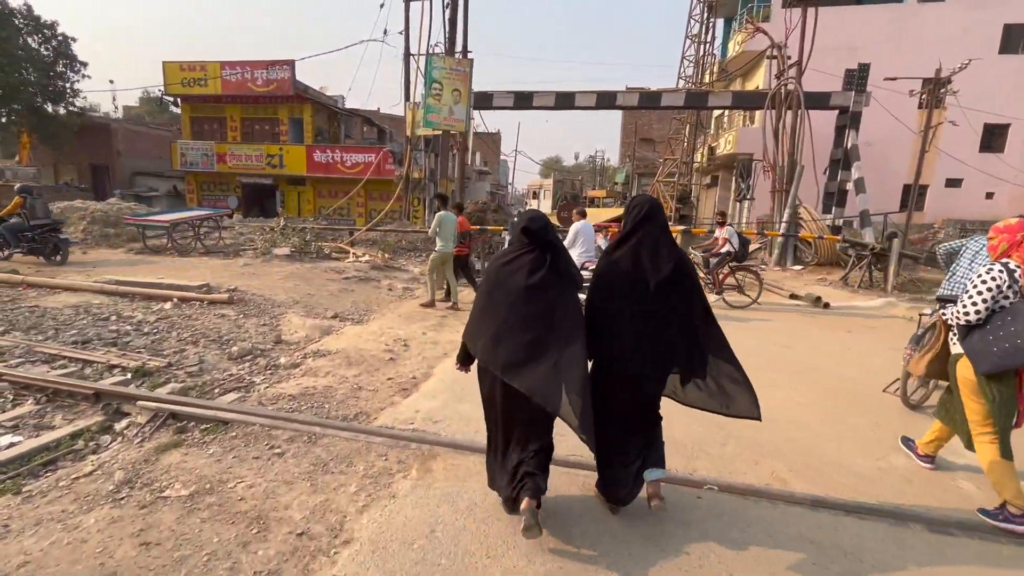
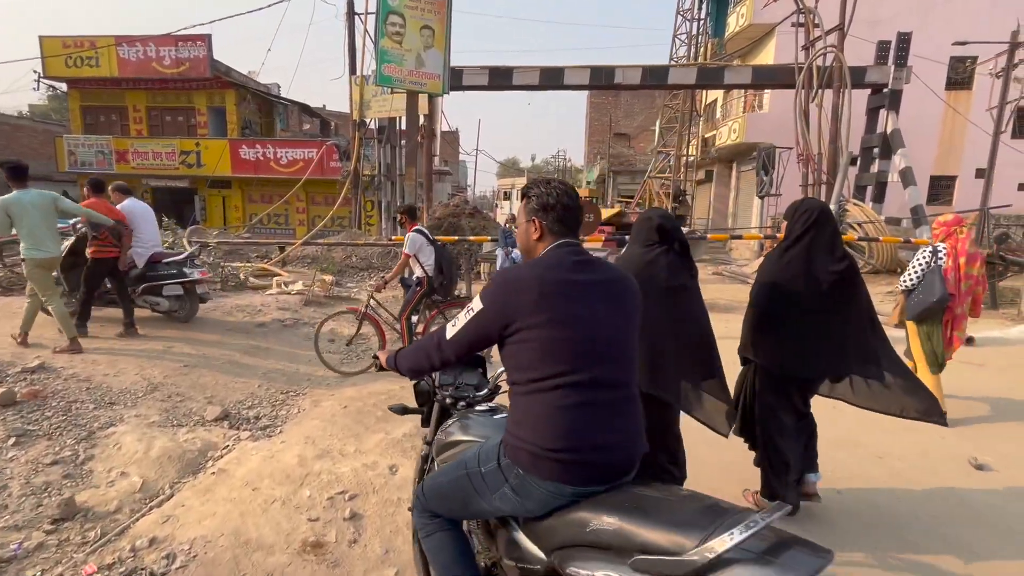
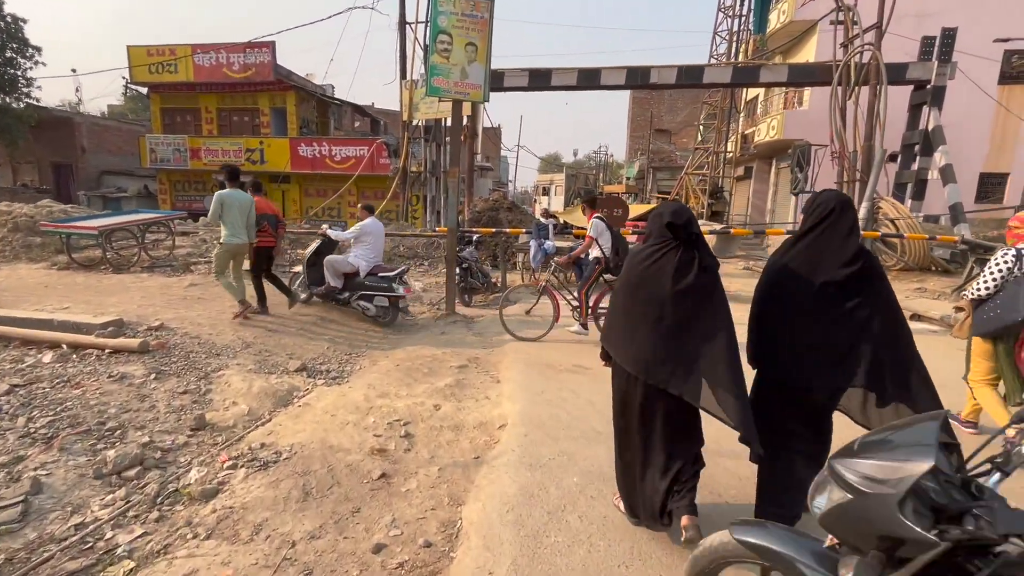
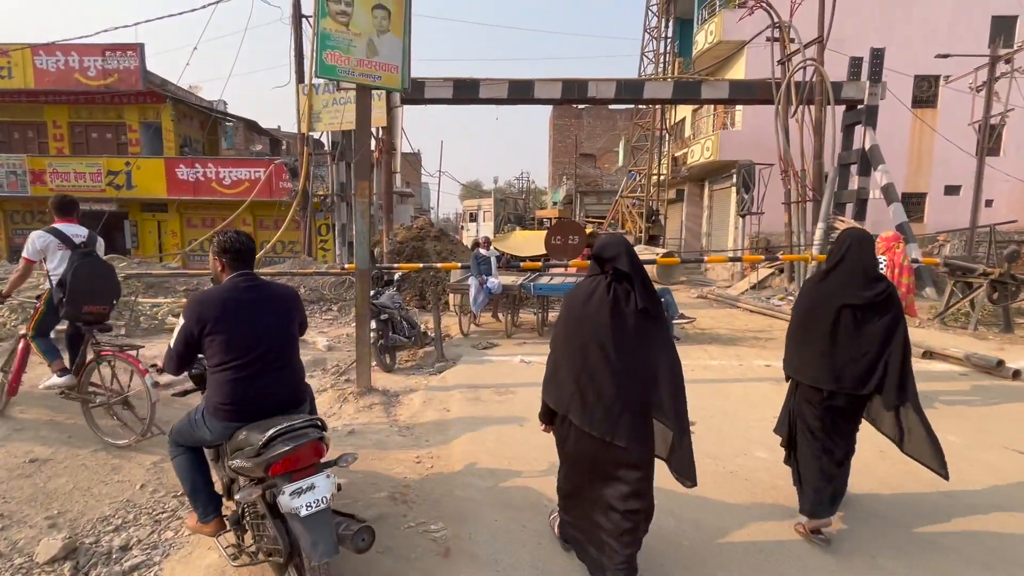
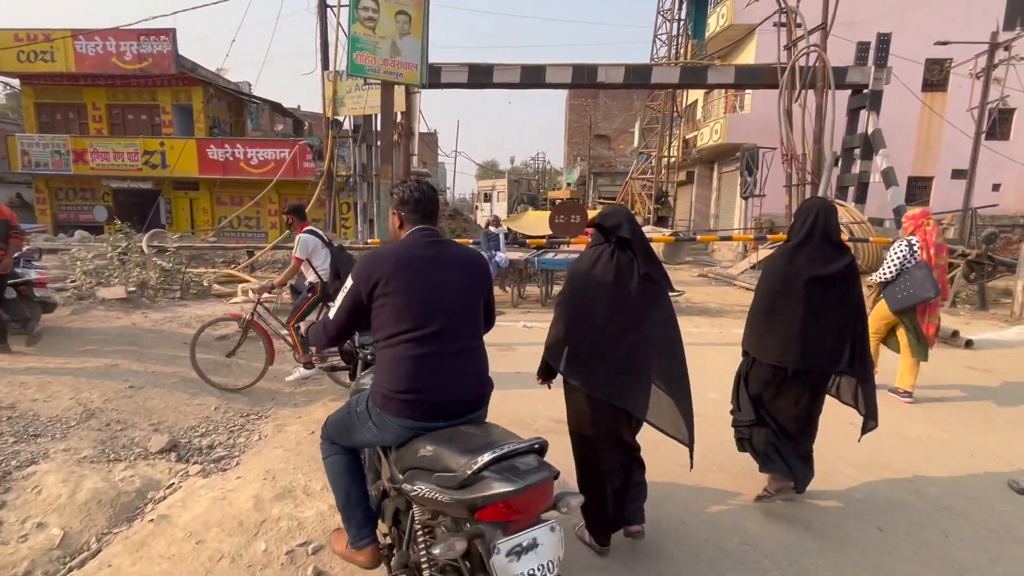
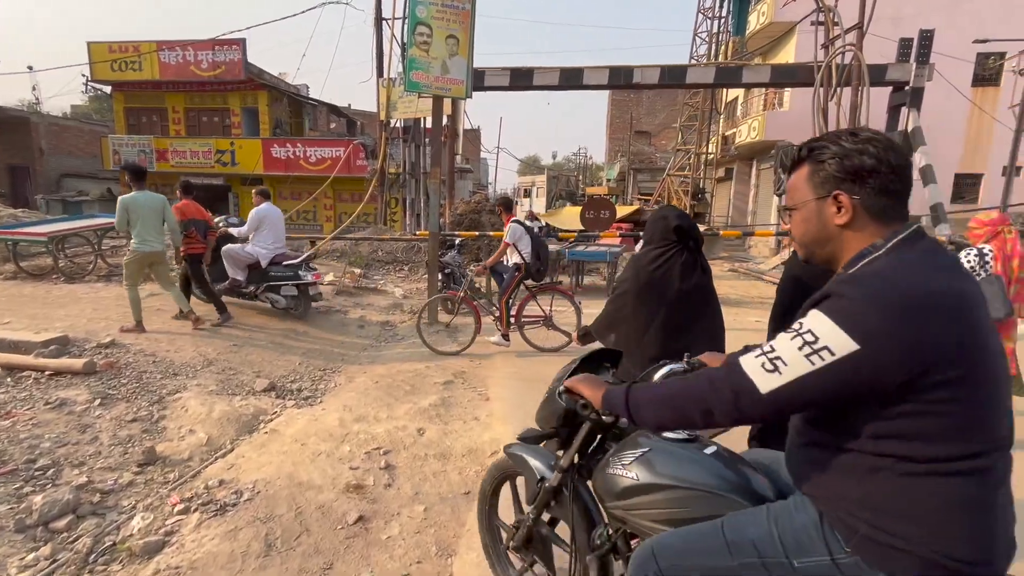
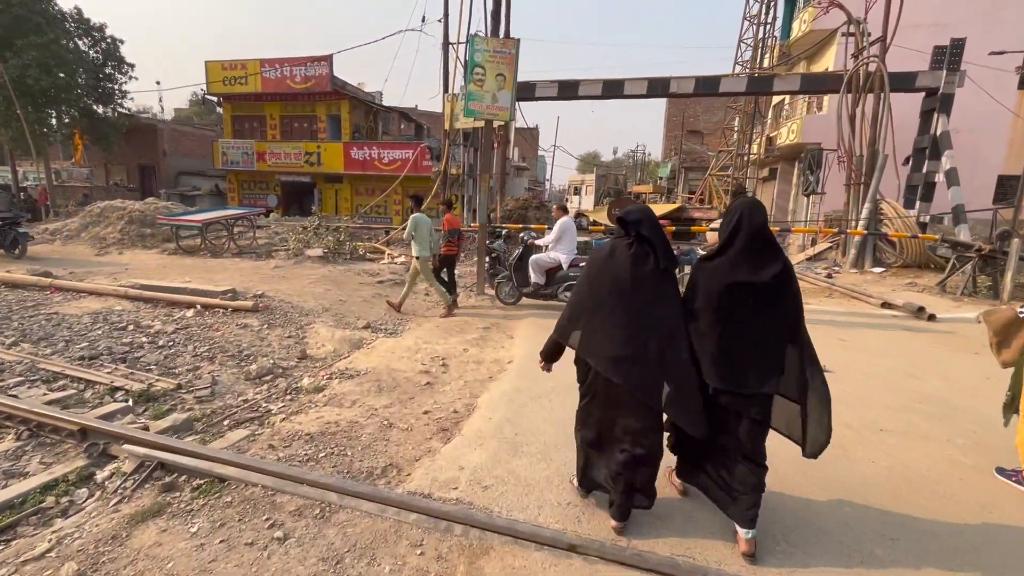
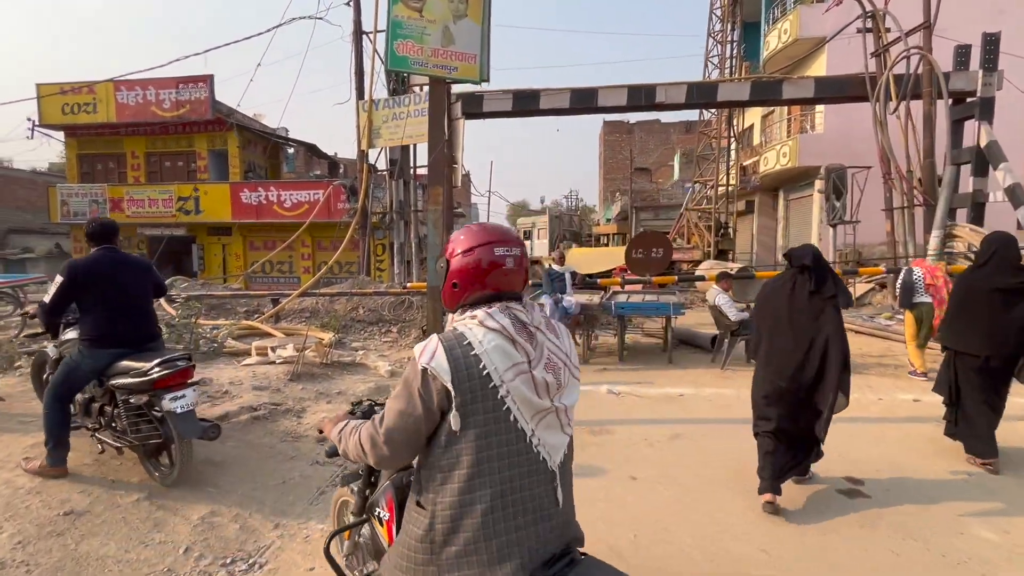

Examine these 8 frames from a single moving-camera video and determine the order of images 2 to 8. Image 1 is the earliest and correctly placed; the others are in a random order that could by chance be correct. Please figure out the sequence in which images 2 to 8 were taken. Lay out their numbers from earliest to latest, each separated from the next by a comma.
7, 3, 6, 2, 5, 4, 8
